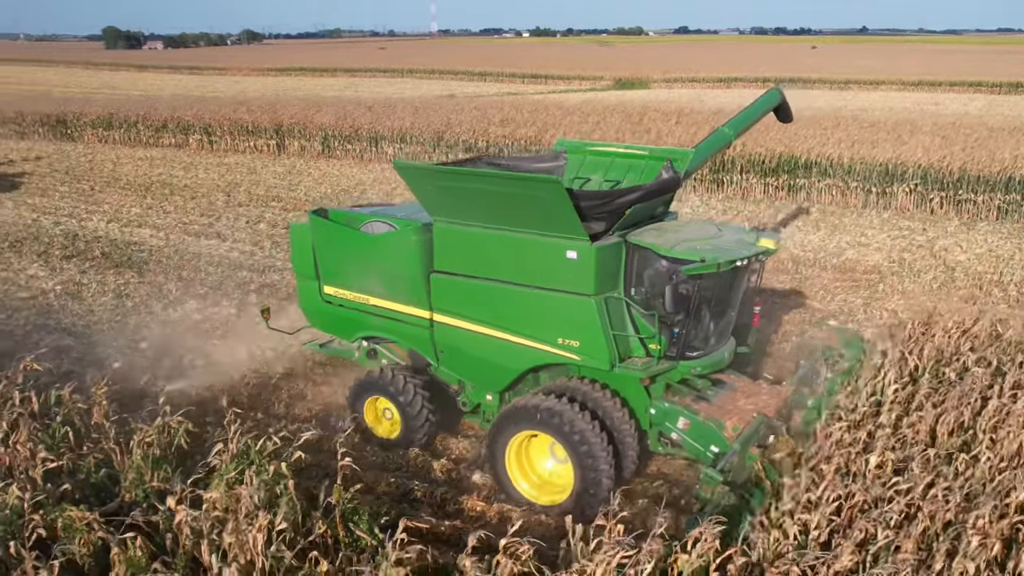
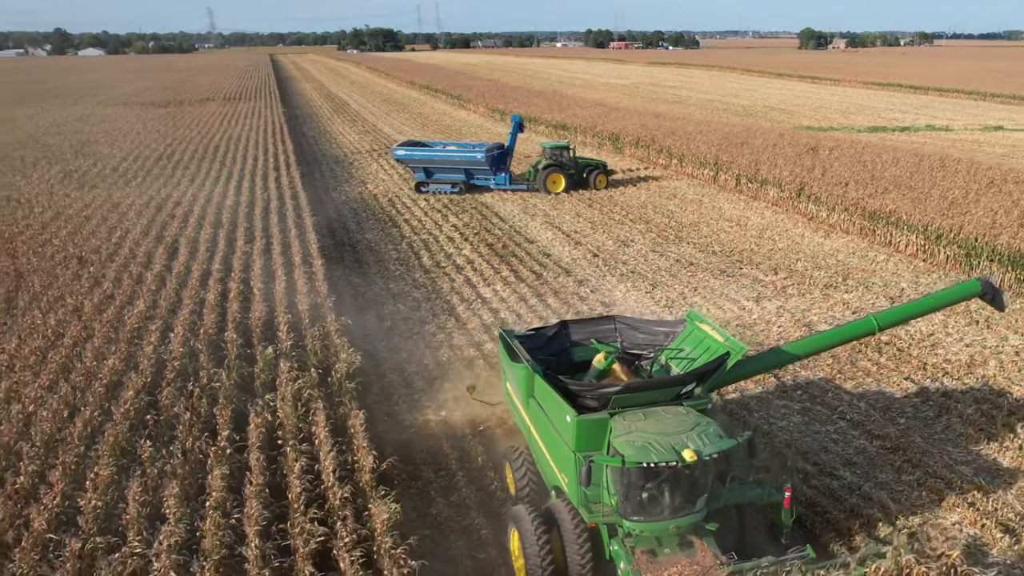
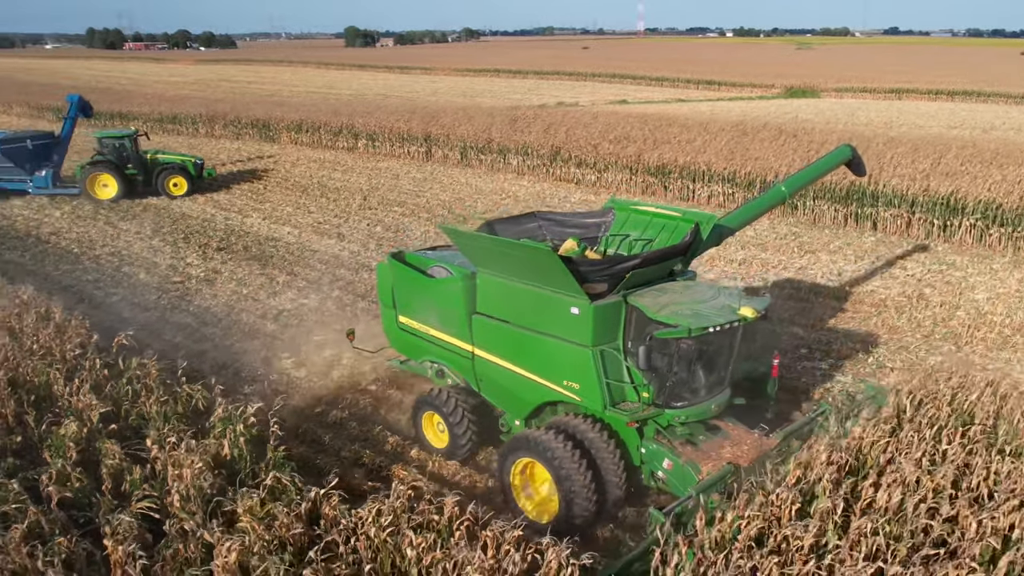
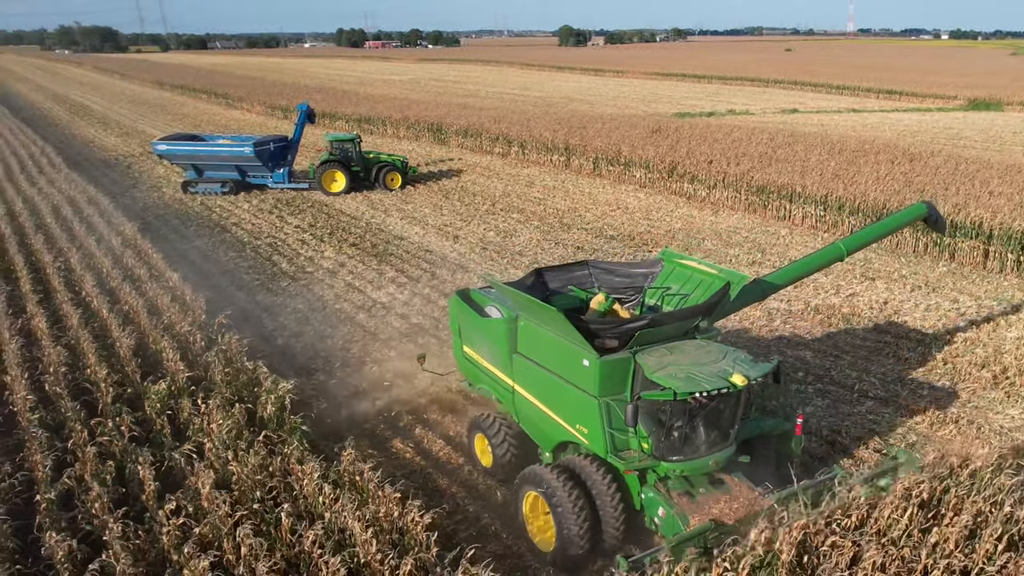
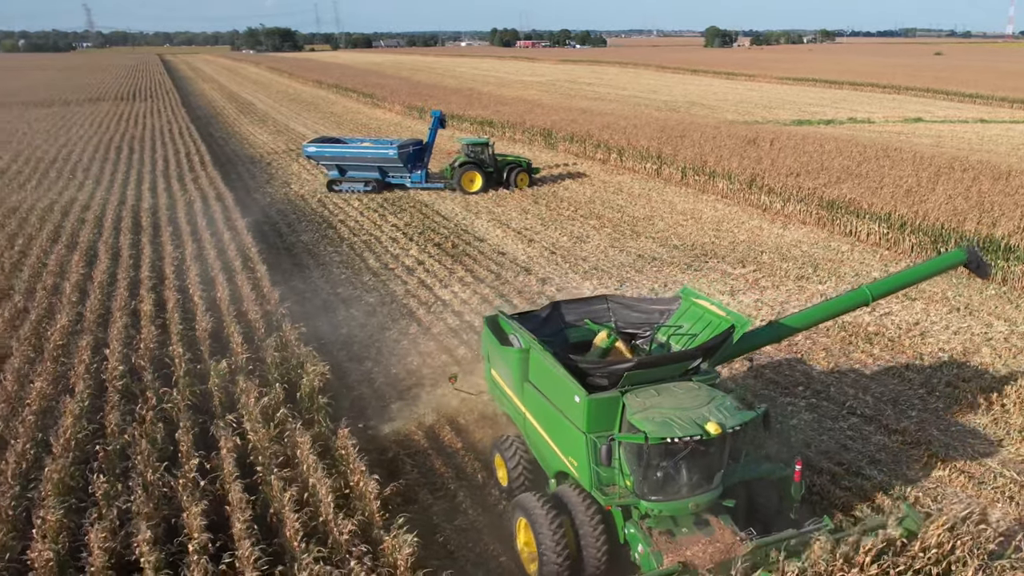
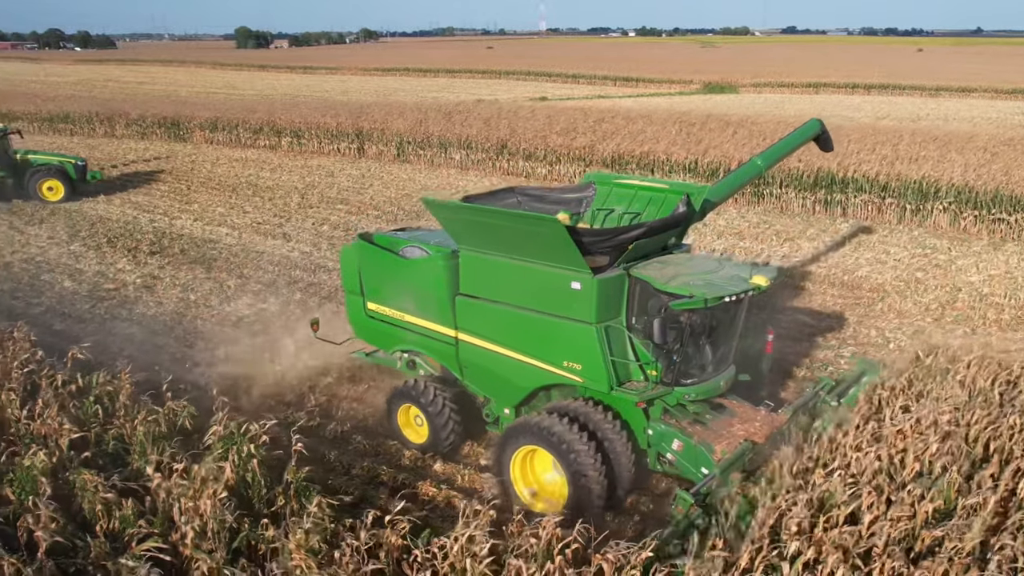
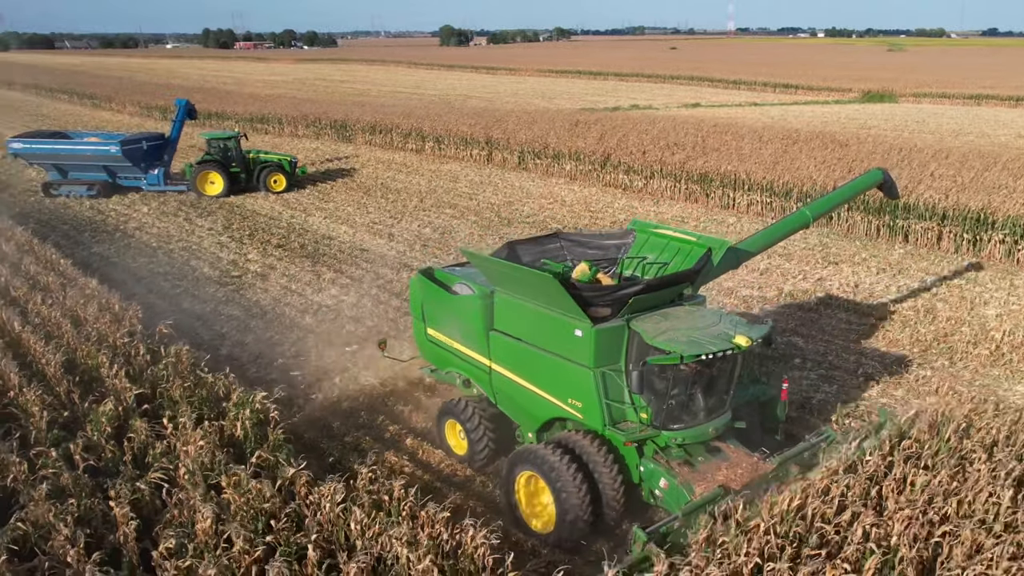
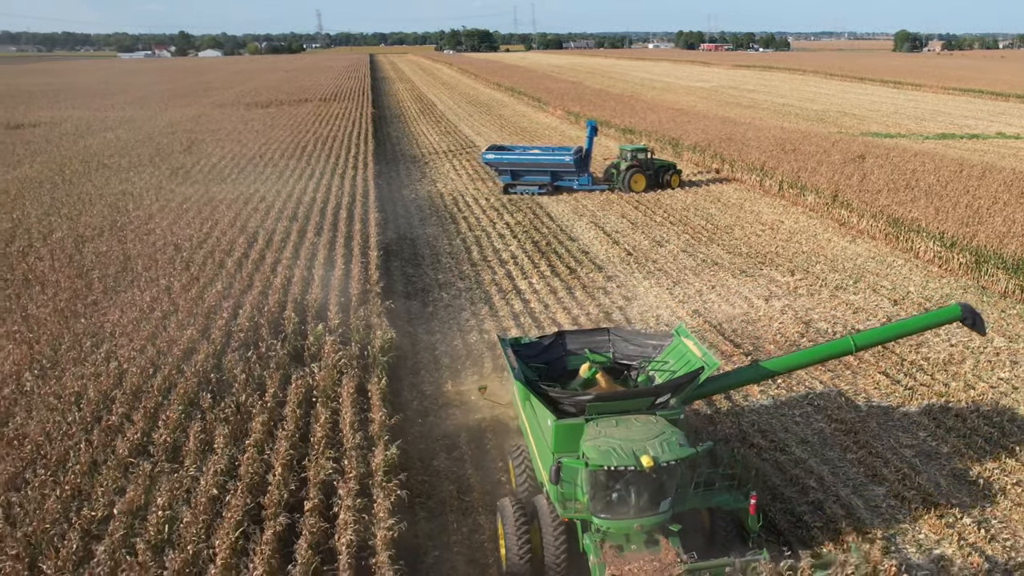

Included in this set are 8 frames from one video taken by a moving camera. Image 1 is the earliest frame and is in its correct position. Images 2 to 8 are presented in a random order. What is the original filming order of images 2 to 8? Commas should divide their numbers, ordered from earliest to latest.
6, 3, 7, 4, 5, 2, 8
